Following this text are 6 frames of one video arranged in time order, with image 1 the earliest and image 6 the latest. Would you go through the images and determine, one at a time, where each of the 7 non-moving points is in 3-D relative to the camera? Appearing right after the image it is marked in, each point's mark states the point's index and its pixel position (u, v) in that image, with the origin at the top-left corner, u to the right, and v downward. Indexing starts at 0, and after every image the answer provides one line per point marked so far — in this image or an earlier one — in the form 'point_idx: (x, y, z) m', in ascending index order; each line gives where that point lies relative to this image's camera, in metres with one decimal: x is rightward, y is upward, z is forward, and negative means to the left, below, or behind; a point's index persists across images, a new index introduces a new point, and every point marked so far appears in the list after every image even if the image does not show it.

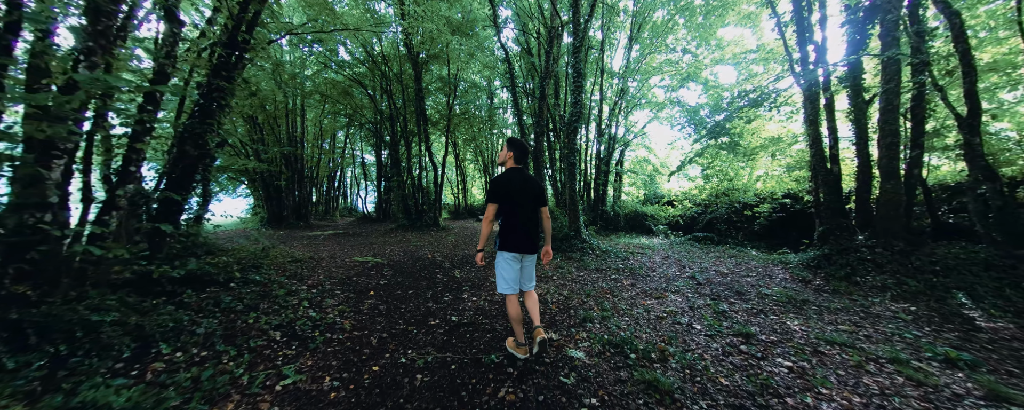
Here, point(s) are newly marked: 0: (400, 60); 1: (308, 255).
0: (-6.5, +8.3, +17.1) m
1: (-5.1, -1.3, +7.3) m
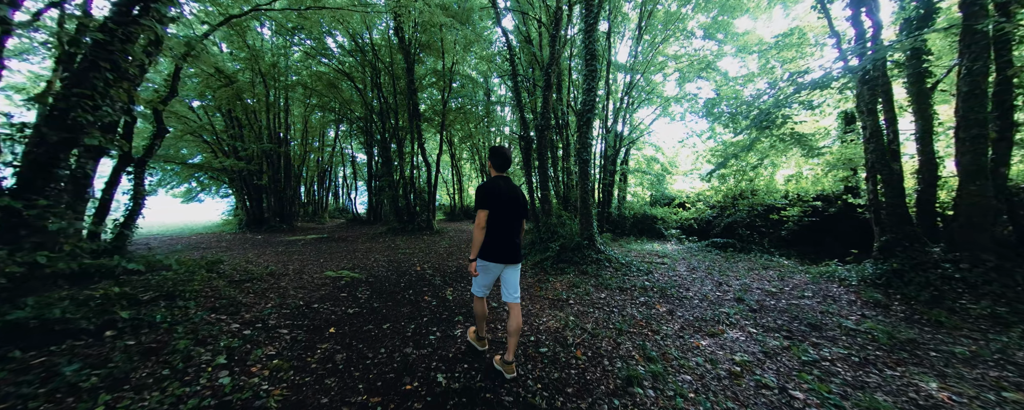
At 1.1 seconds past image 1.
0: (-6.5, +8.2, +15.9) m
1: (-5.0, -1.4, +6.1) m
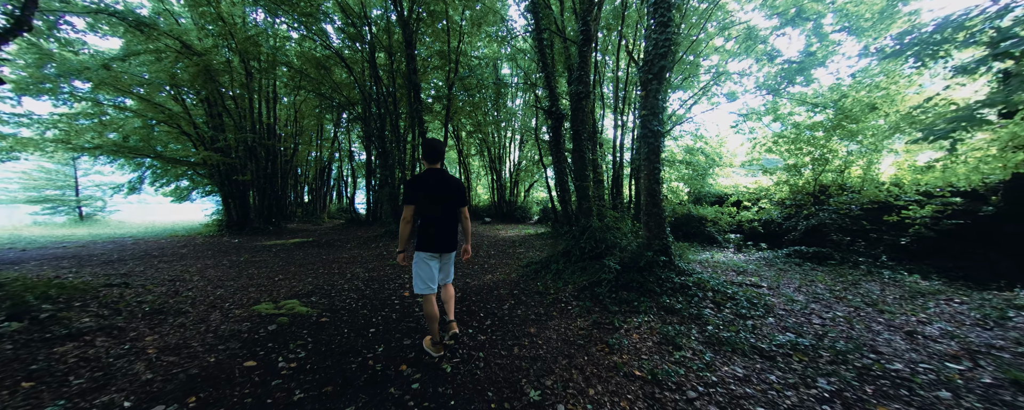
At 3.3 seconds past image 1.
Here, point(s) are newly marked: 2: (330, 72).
0: (-5.8, +8.2, +13.8) m
1: (-4.6, -1.3, +3.9) m
2: (-9.0, +6.6, +14.5) m
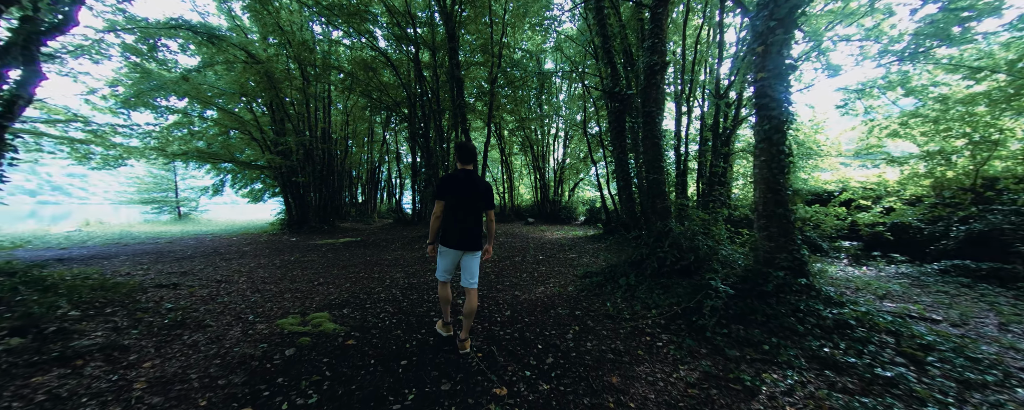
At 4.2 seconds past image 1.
0: (-3.7, +8.2, +13.5) m
1: (-3.8, -1.3, +3.6) m
2: (-6.8, +6.6, +14.7) m
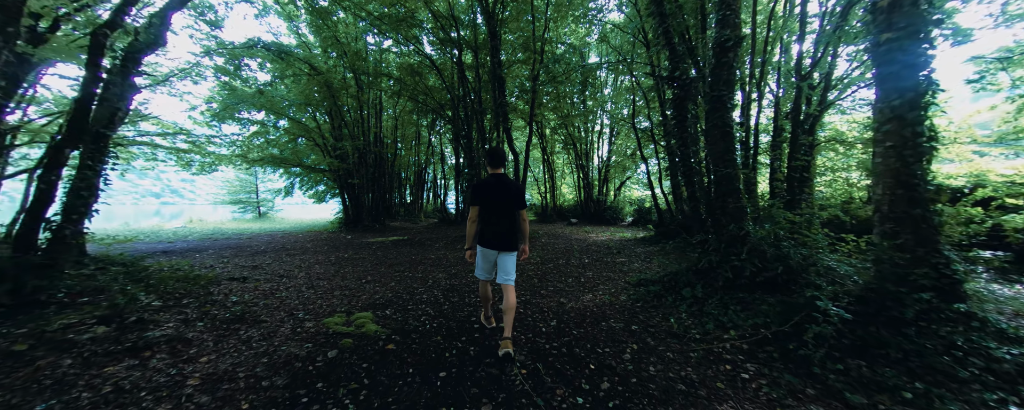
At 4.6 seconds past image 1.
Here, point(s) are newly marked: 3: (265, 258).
0: (-1.7, +8.2, +13.6) m
1: (-3.3, -1.3, +3.8) m
2: (-4.6, +6.6, +15.2) m
3: (-6.8, -1.5, +8.0) m
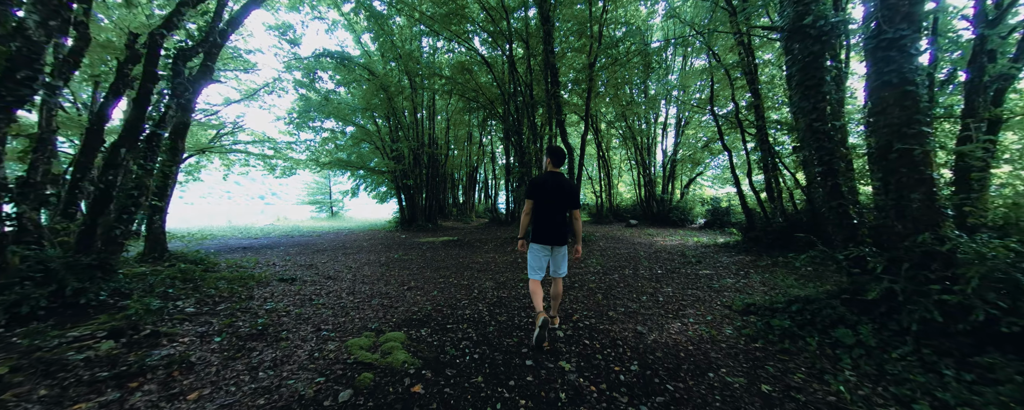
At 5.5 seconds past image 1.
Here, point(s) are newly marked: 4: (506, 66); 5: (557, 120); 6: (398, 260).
0: (+0.7, +8.3, +12.8) m
1: (-2.6, -1.3, +3.5) m
2: (-1.9, +6.6, +14.9) m
3: (-5.3, -1.4, +8.2) m
4: (-0.4, +7.5, +15.6) m
5: (+2.0, +3.7, +12.7) m
6: (-3.1, -1.5, +7.9) m
